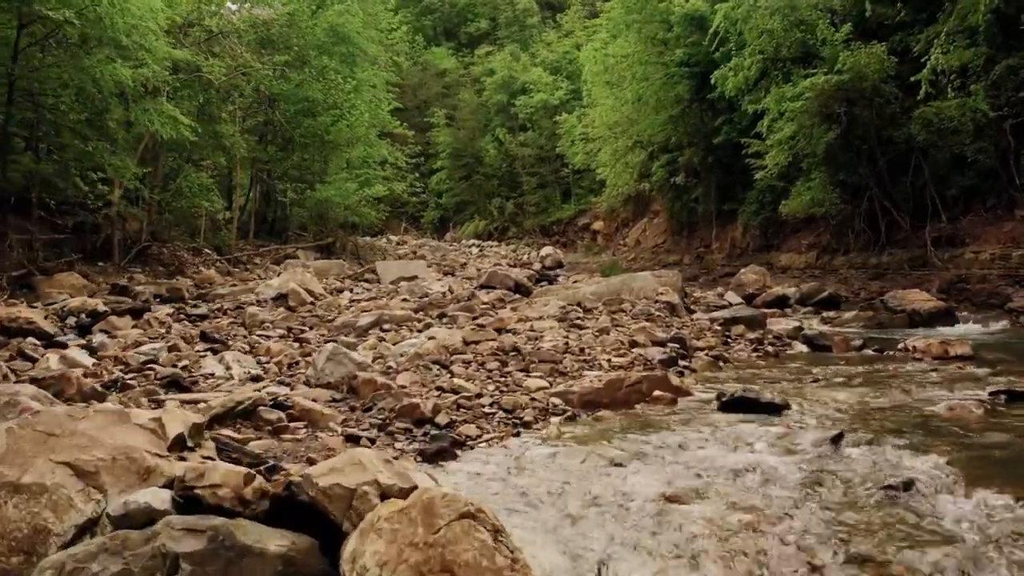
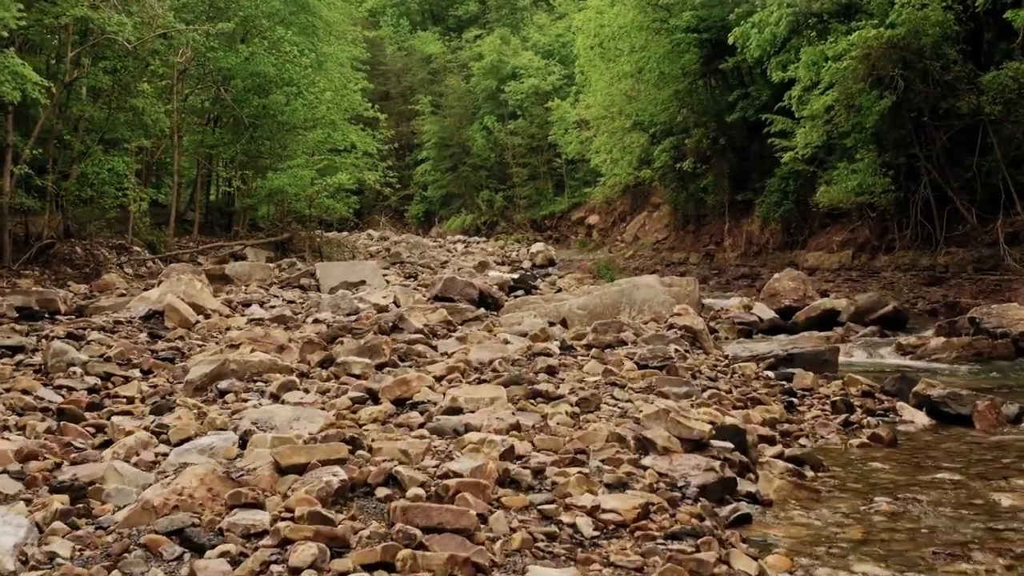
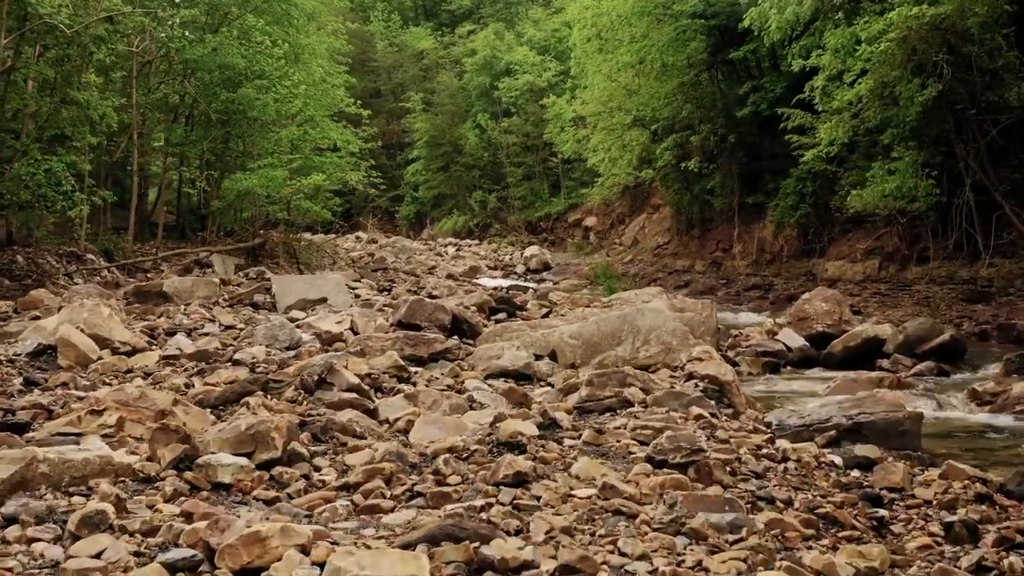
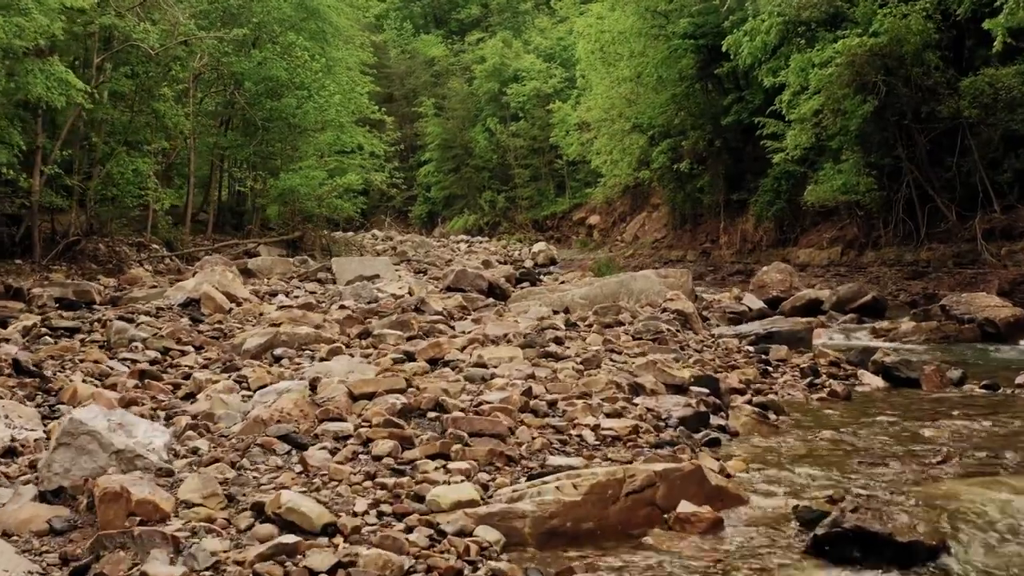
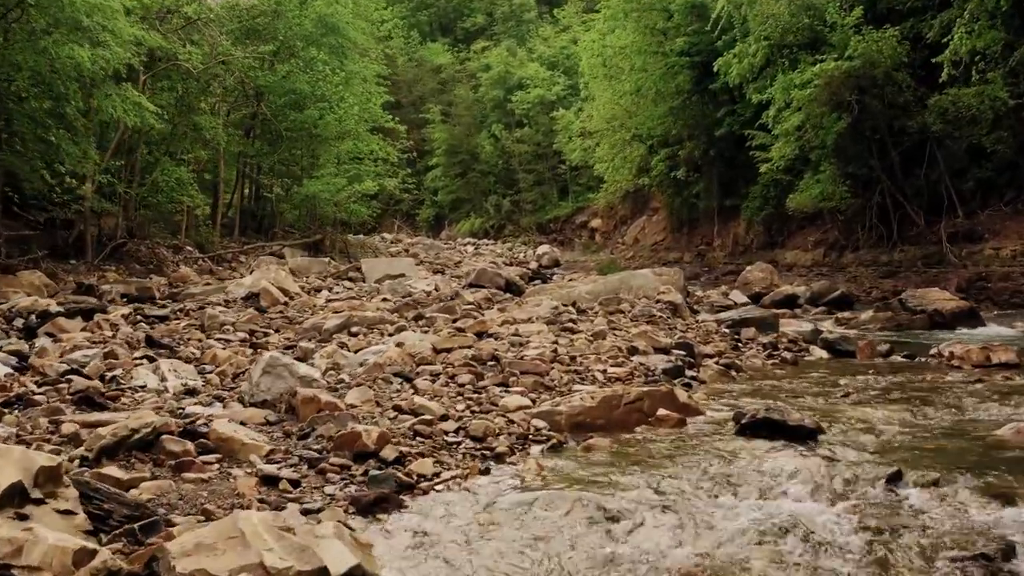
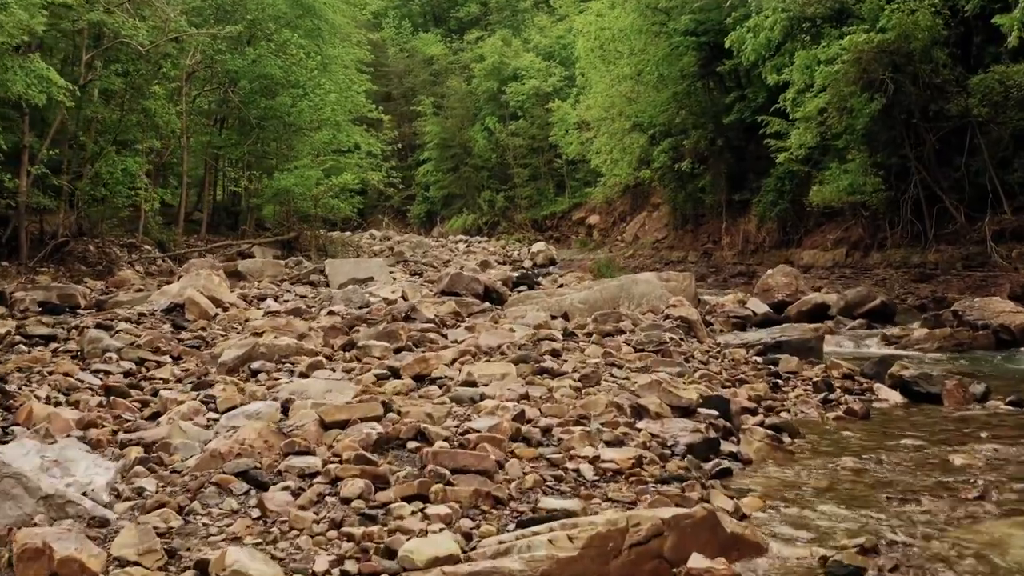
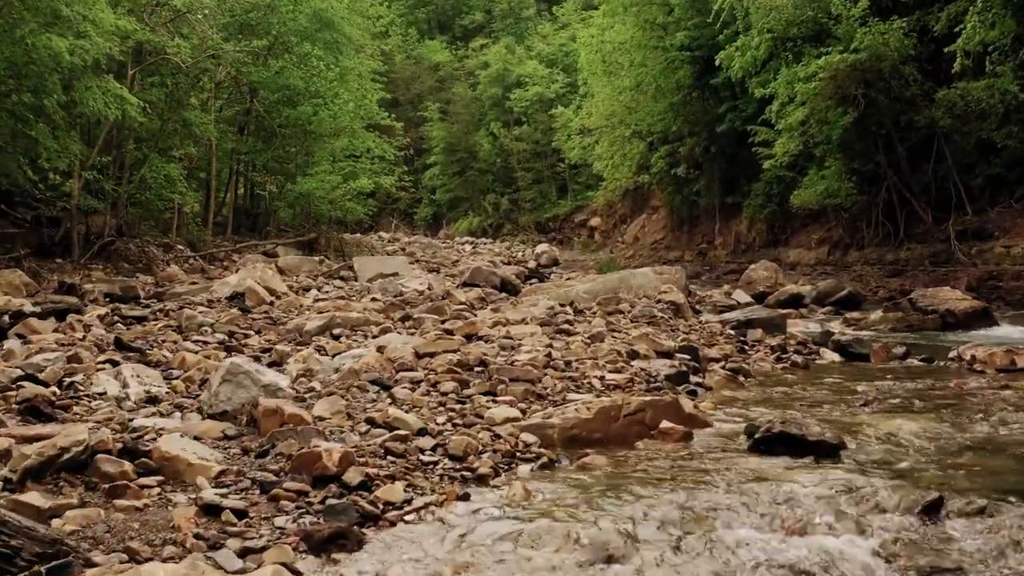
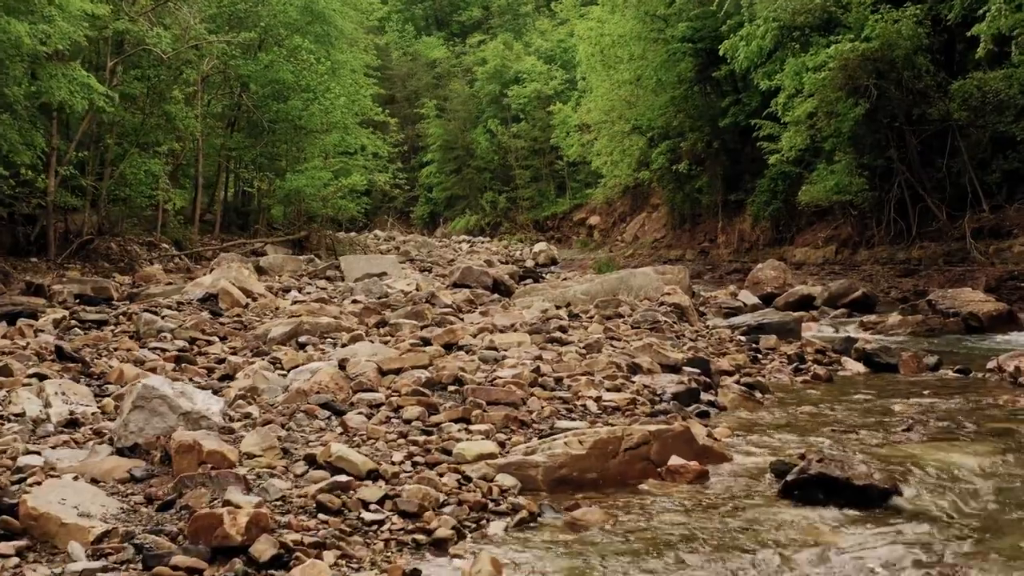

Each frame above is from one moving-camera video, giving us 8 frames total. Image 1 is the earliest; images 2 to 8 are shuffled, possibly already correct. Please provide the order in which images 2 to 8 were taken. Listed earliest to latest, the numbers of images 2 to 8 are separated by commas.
5, 7, 8, 4, 6, 2, 3
